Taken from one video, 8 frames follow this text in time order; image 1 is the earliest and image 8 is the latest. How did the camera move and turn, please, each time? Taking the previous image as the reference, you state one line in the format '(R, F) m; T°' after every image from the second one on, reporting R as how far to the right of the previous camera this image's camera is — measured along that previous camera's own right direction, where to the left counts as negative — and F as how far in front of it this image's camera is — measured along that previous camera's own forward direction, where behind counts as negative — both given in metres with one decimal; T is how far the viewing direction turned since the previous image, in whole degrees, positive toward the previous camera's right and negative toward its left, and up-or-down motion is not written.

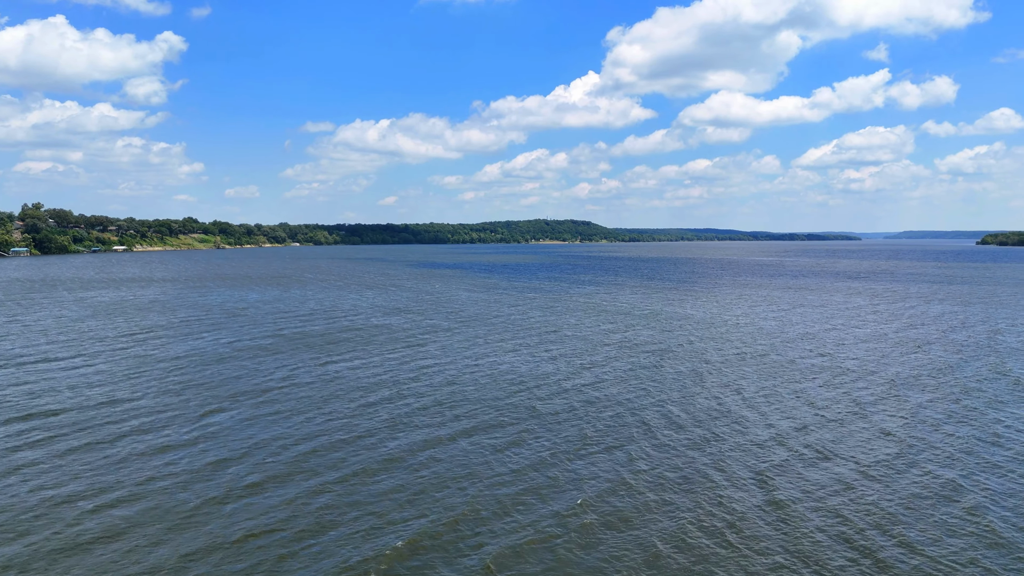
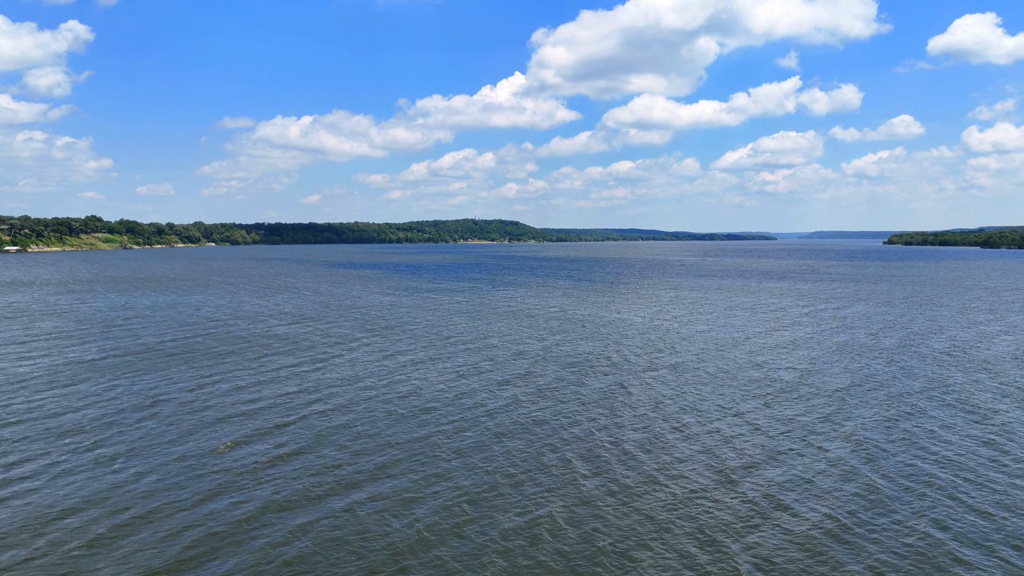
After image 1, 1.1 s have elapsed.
(+0.9, +4.8) m; +6°
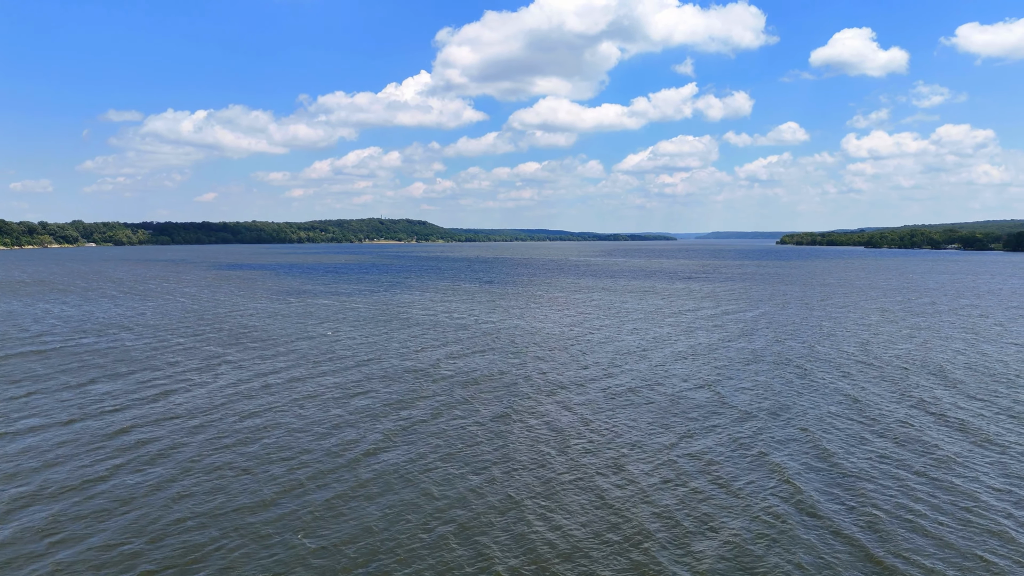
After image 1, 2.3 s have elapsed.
(+1.0, +5.7) m; +7°
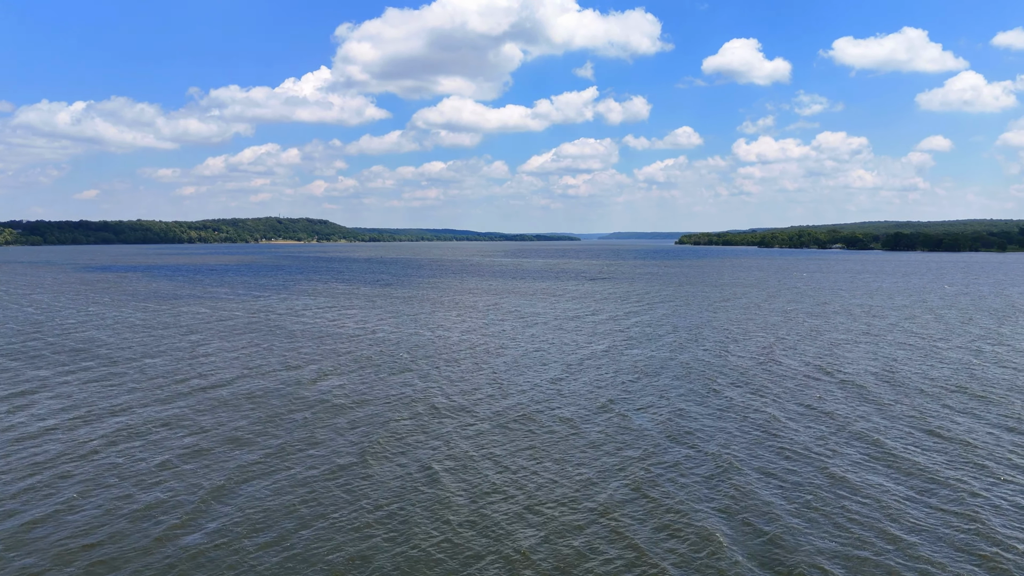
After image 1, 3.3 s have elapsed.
(+1.0, +5.0) m; +7°
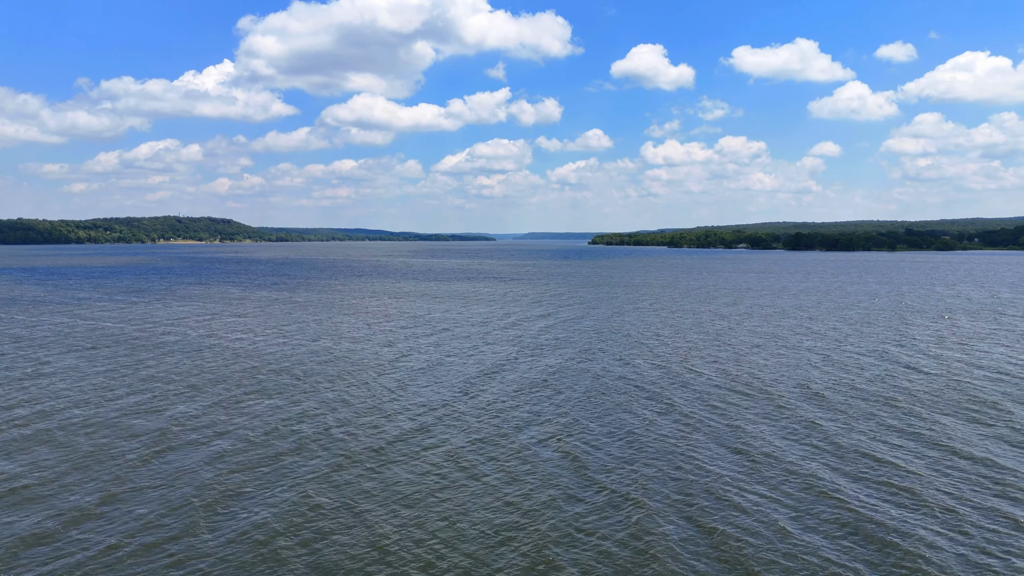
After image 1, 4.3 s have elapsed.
(+0.8, +4.4) m; +7°
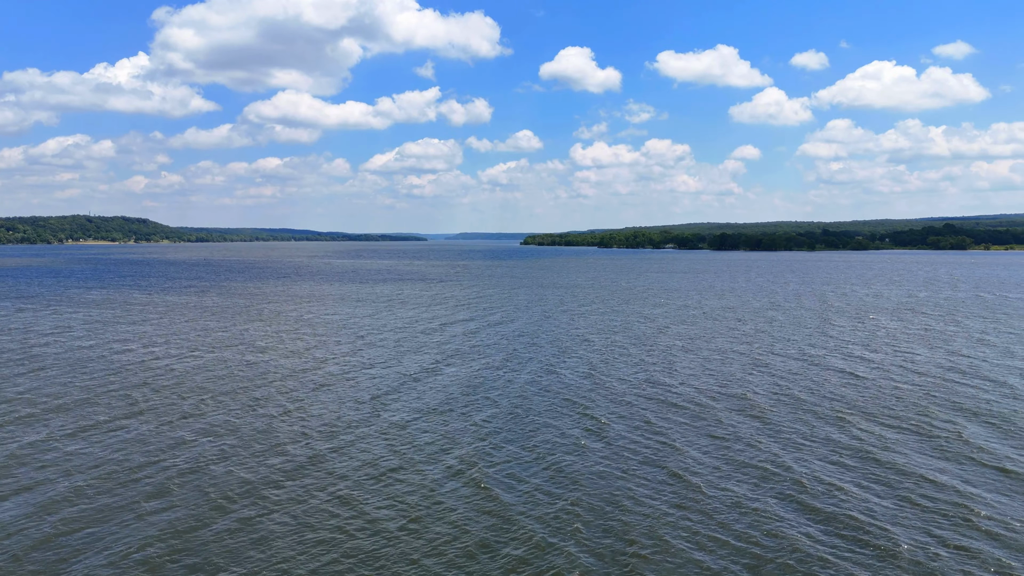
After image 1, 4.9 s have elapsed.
(+0.5, +3.2) m; +5°
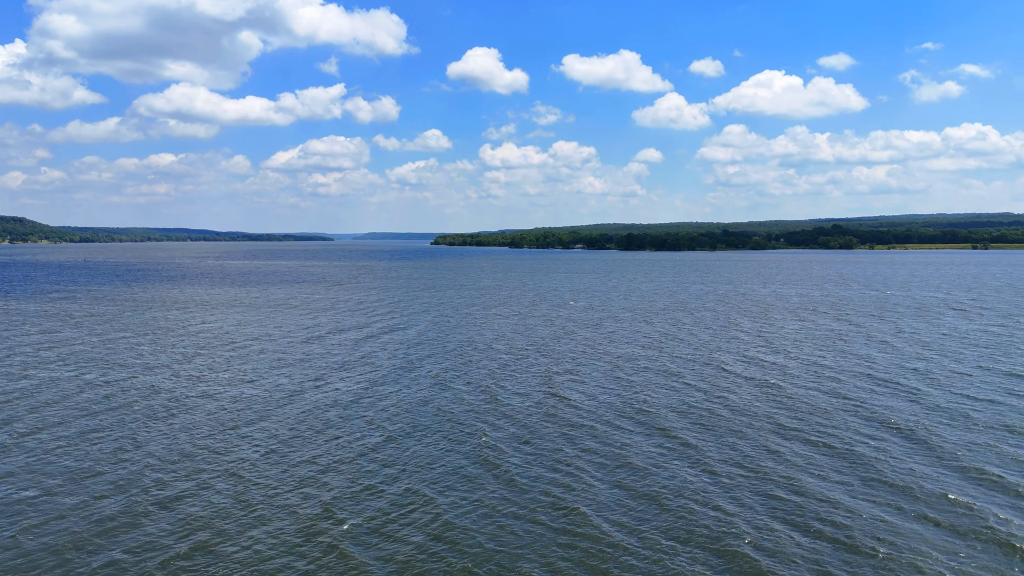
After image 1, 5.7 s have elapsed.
(+0.7, +3.7) m; +7°
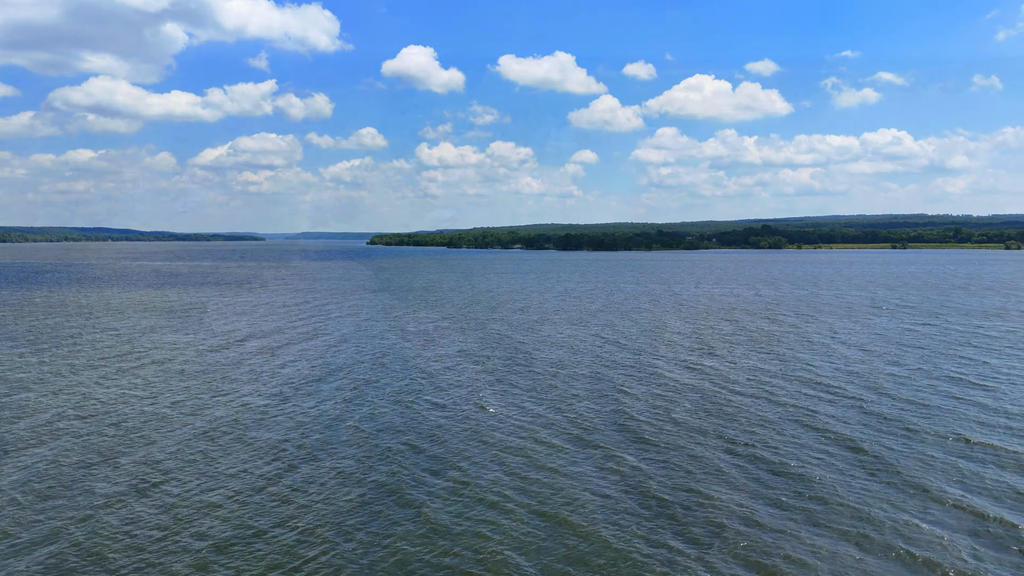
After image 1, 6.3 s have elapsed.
(+0.4, +2.4) m; +5°
